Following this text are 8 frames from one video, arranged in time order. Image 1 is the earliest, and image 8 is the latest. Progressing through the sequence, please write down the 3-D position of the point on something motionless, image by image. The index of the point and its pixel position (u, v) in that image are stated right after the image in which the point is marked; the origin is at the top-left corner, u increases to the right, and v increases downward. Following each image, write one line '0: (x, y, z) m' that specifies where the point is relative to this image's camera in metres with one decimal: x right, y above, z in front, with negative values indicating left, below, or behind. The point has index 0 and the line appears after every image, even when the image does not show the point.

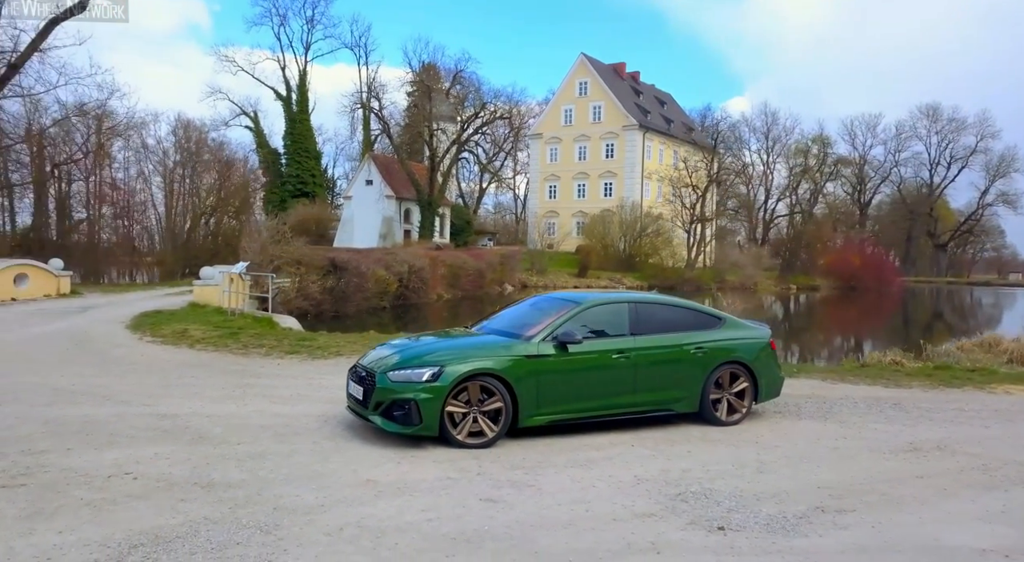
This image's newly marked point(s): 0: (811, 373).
0: (+4.9, -1.5, +11.2) m
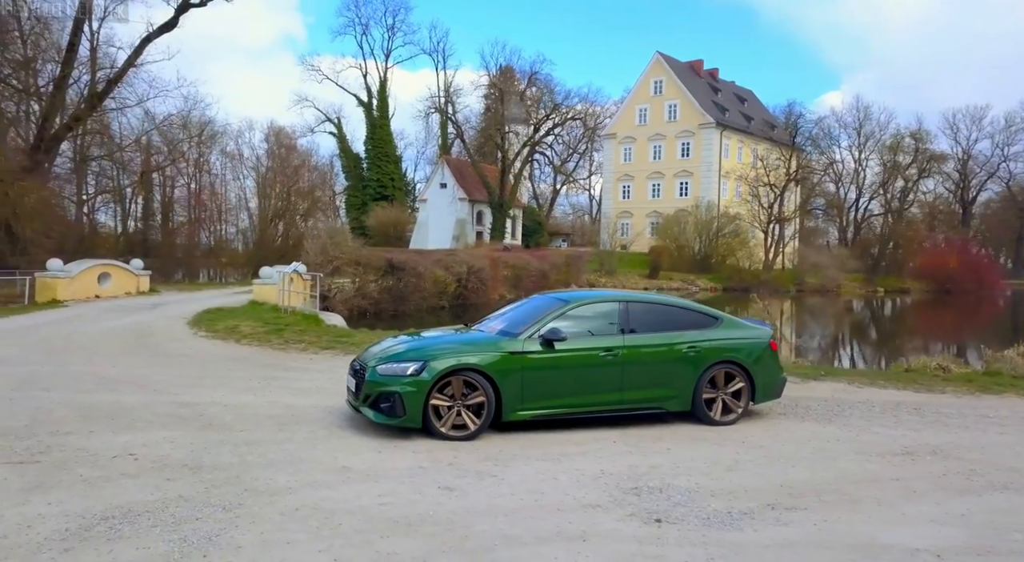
0: (+5.3, -1.5, +10.9) m
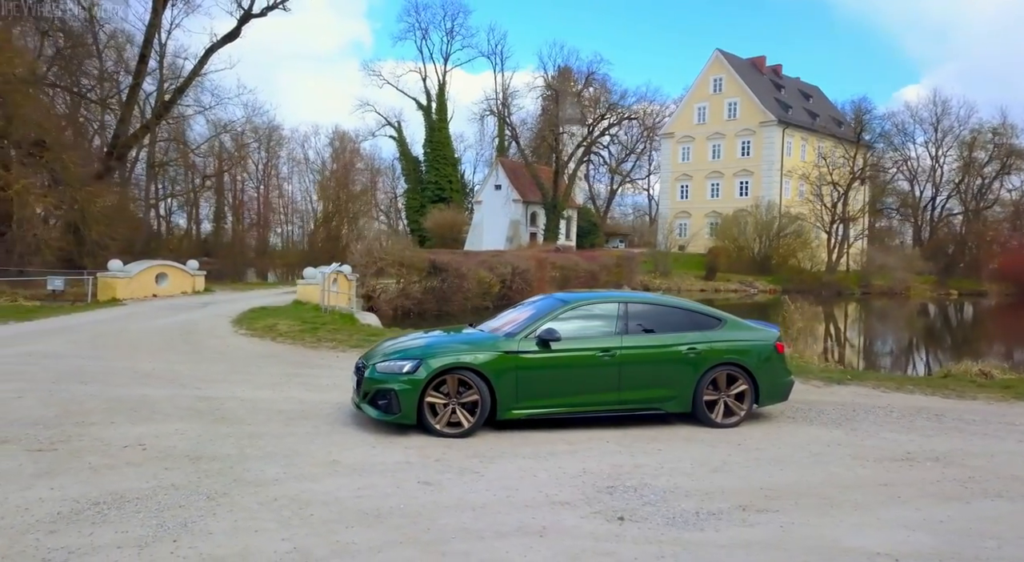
0: (+5.5, -1.5, +10.6) m
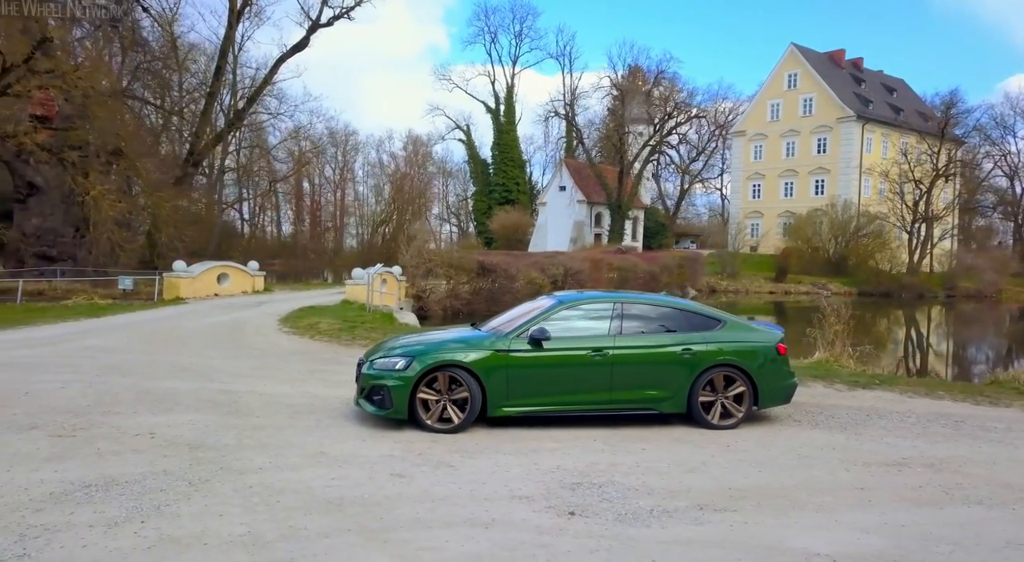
0: (+5.8, -1.5, +10.2) m
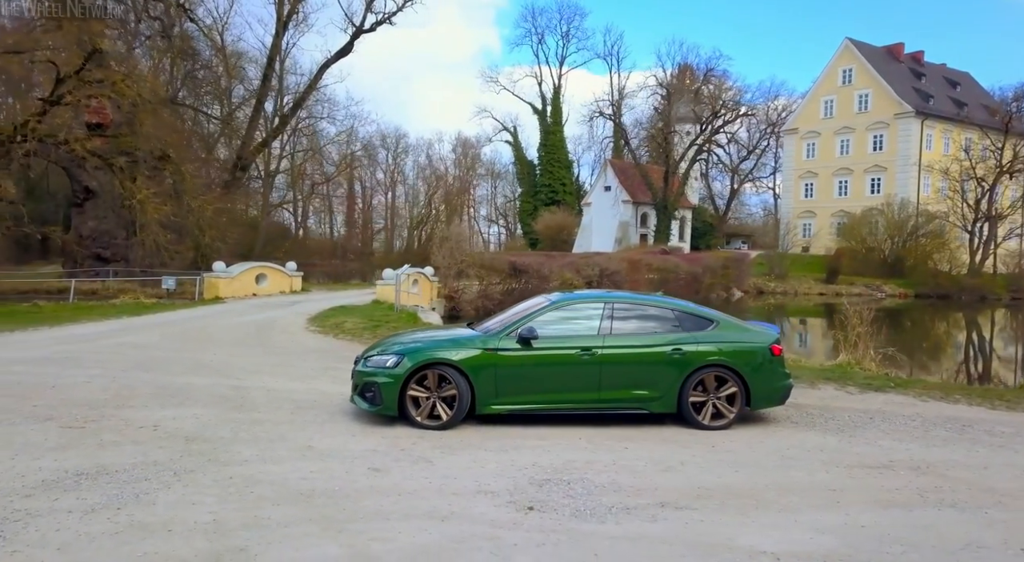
0: (+5.9, -1.5, +9.9) m
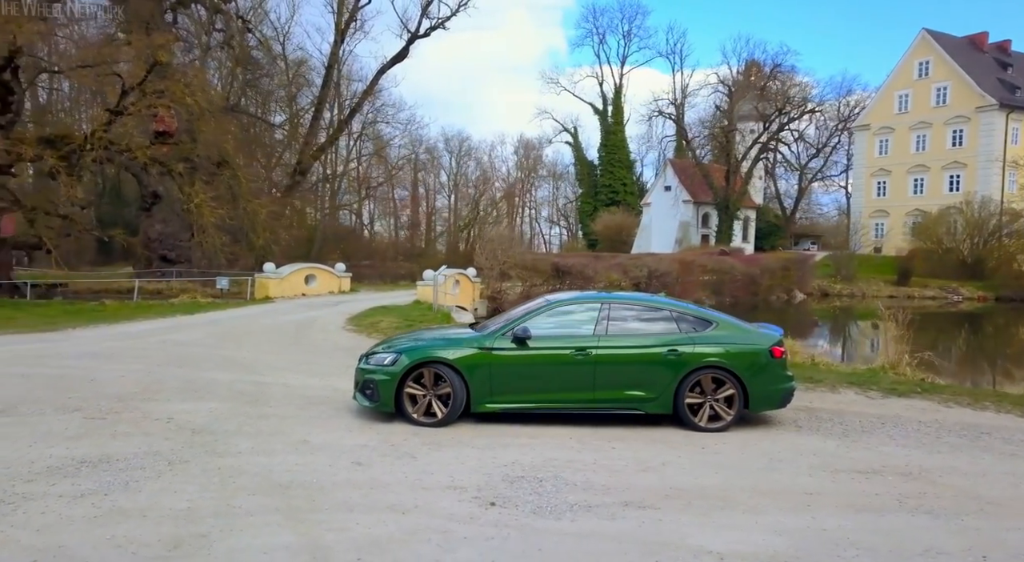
0: (+6.1, -1.6, +9.6) m
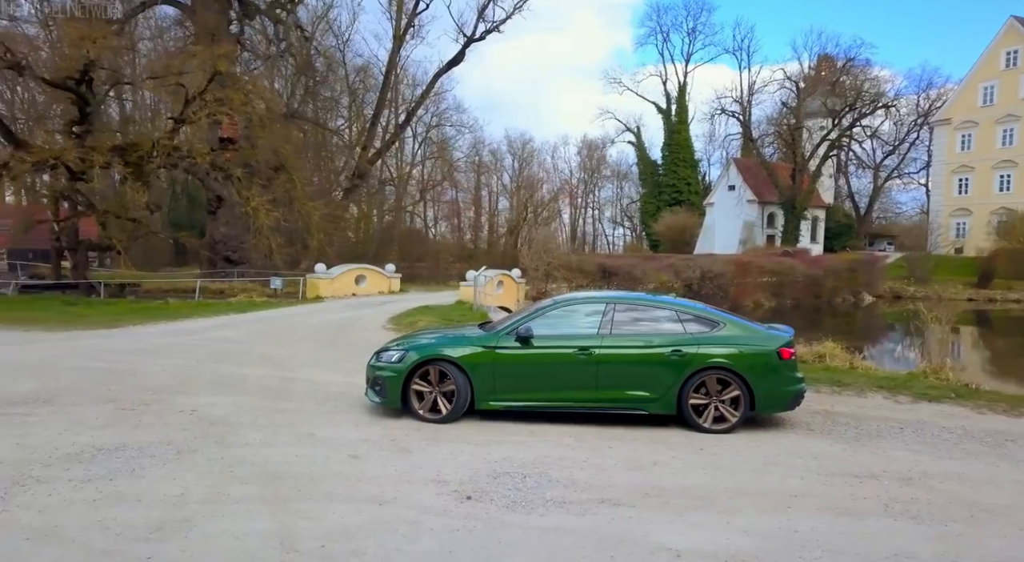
0: (+6.4, -1.6, +9.2) m
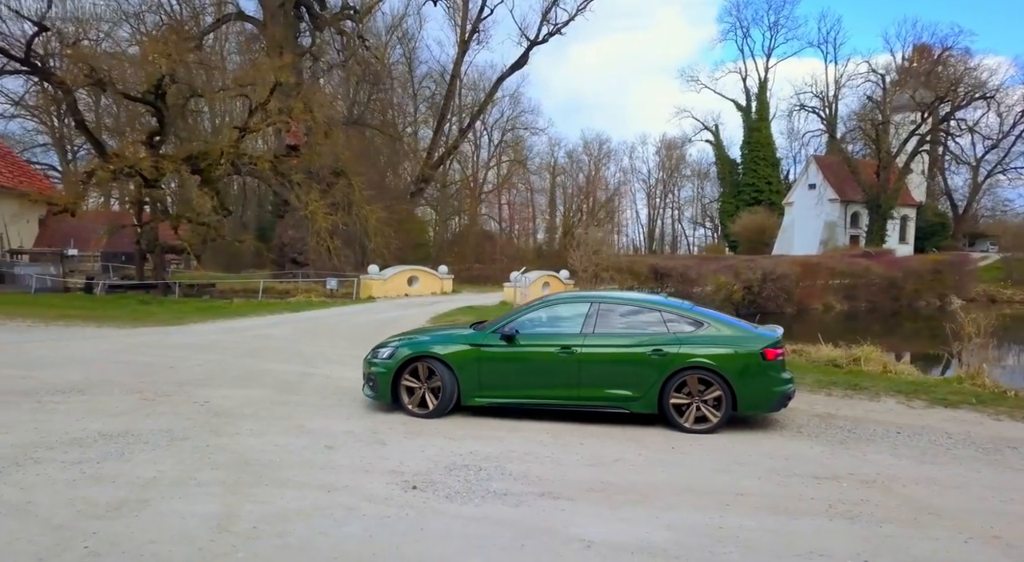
0: (+6.5, -1.6, +8.9) m
